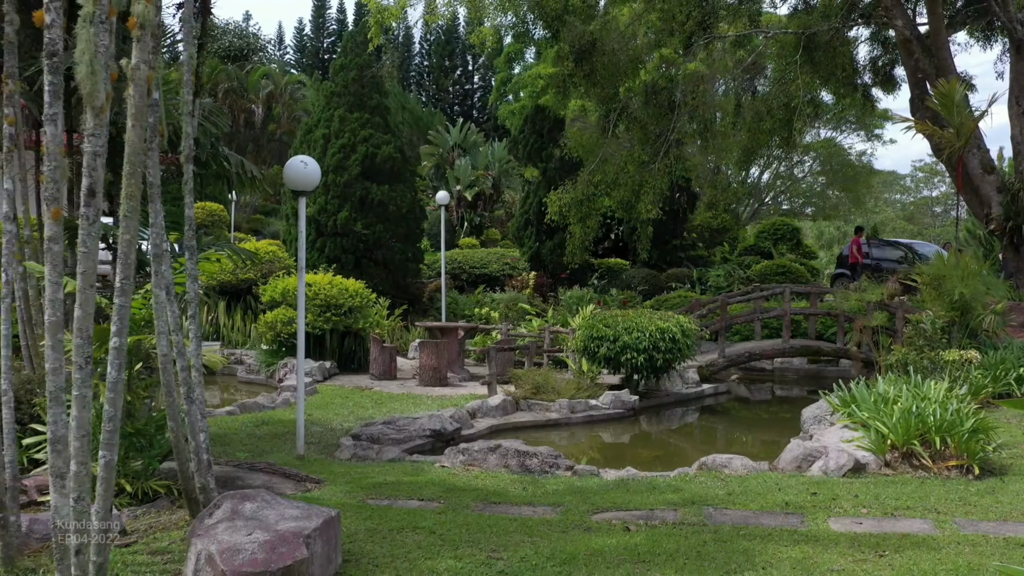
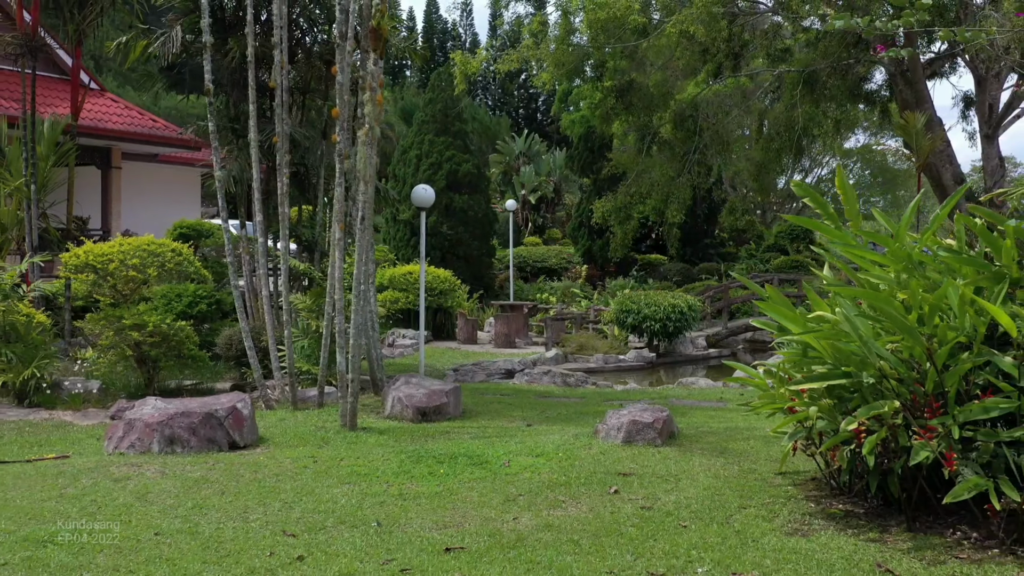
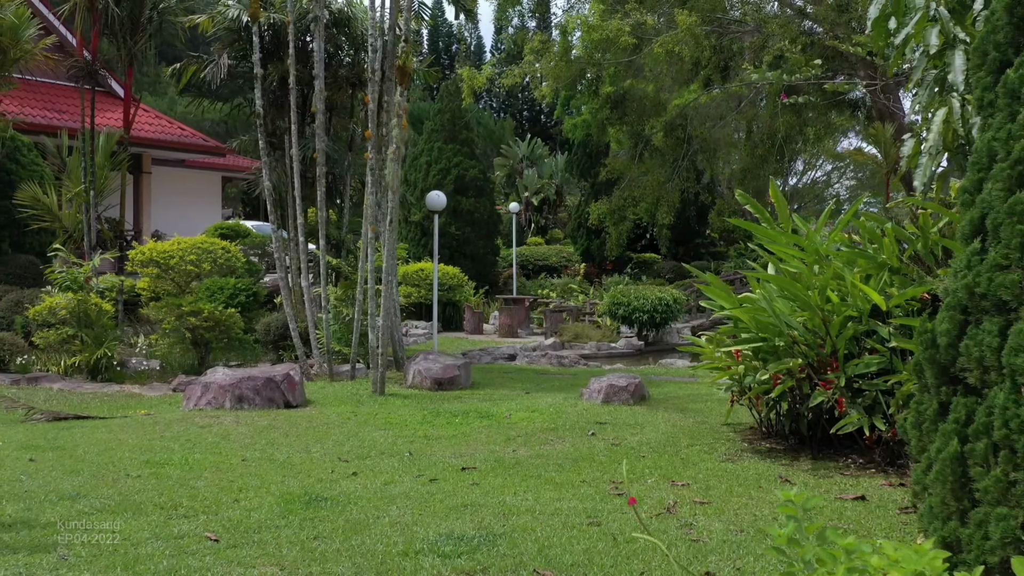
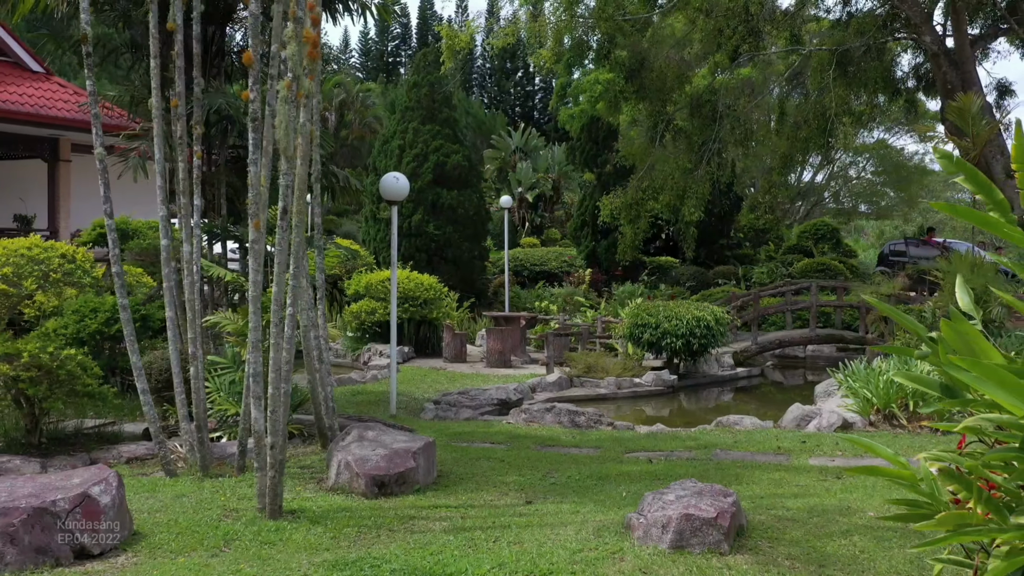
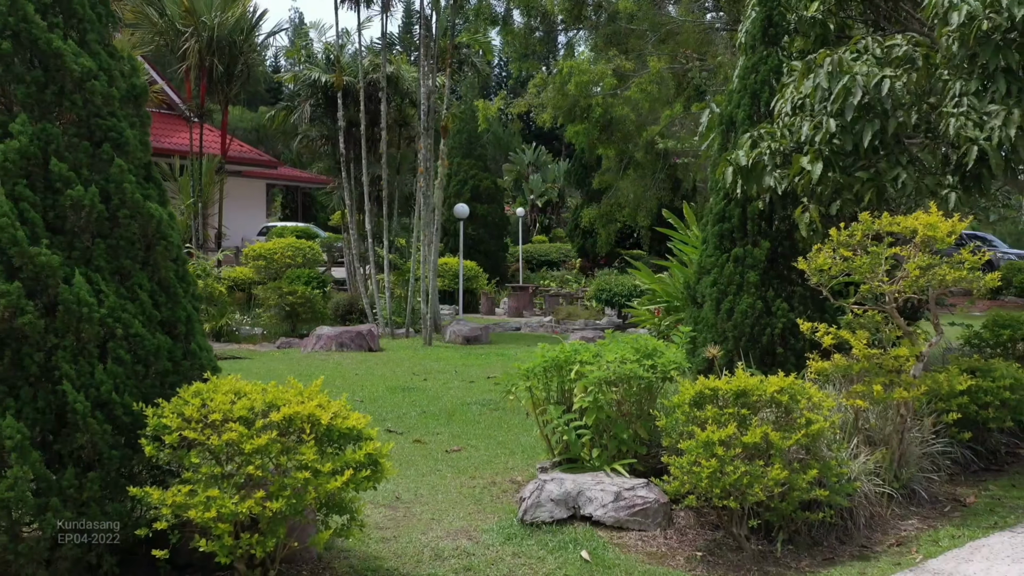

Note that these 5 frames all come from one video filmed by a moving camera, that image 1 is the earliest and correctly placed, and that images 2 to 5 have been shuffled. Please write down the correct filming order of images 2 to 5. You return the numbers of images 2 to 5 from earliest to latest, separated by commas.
4, 2, 3, 5
